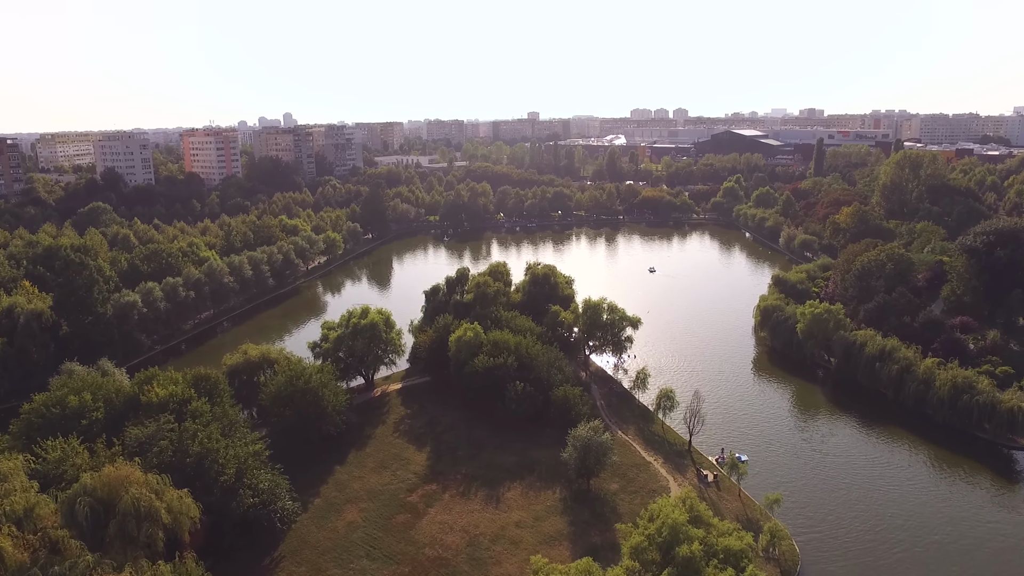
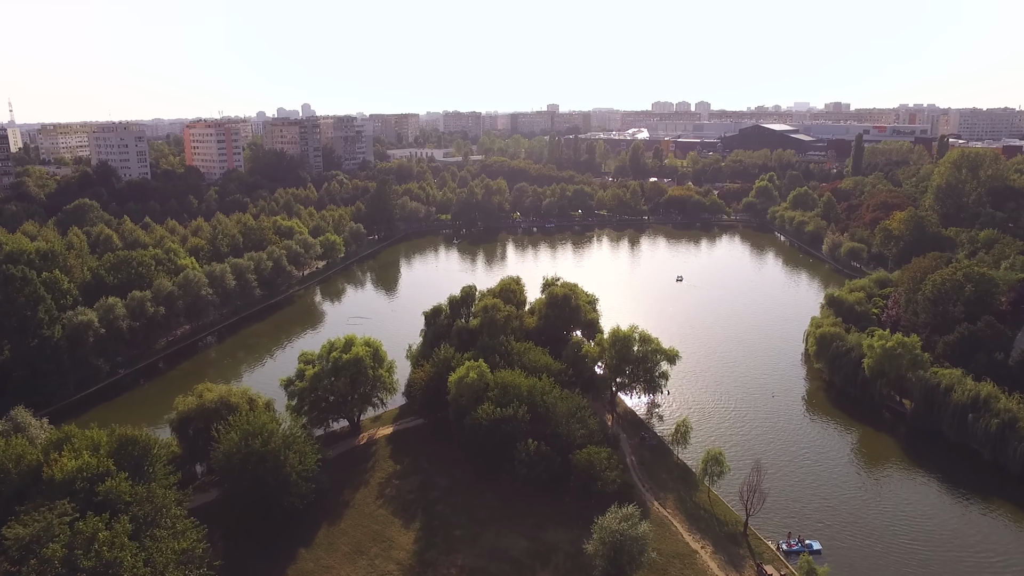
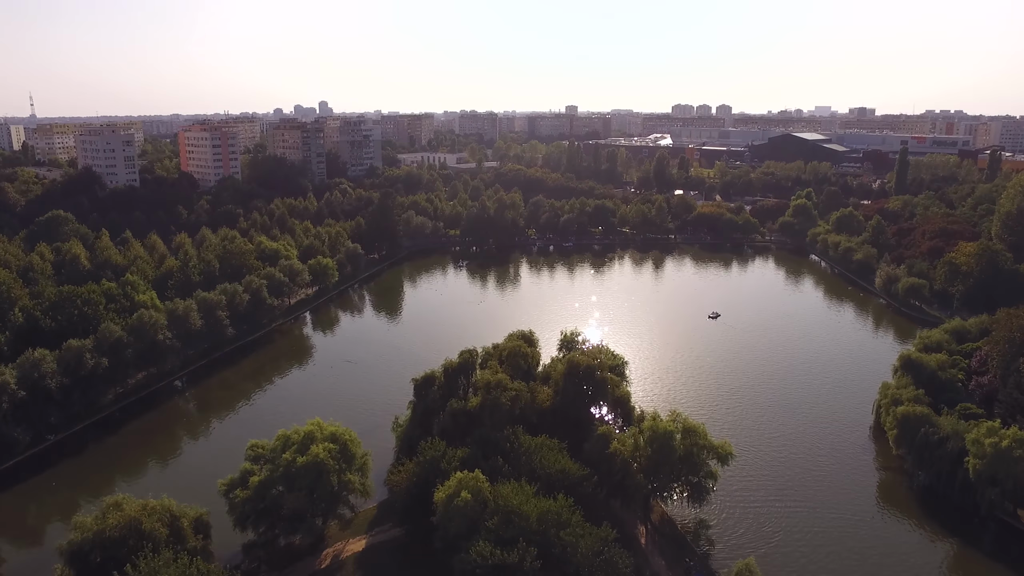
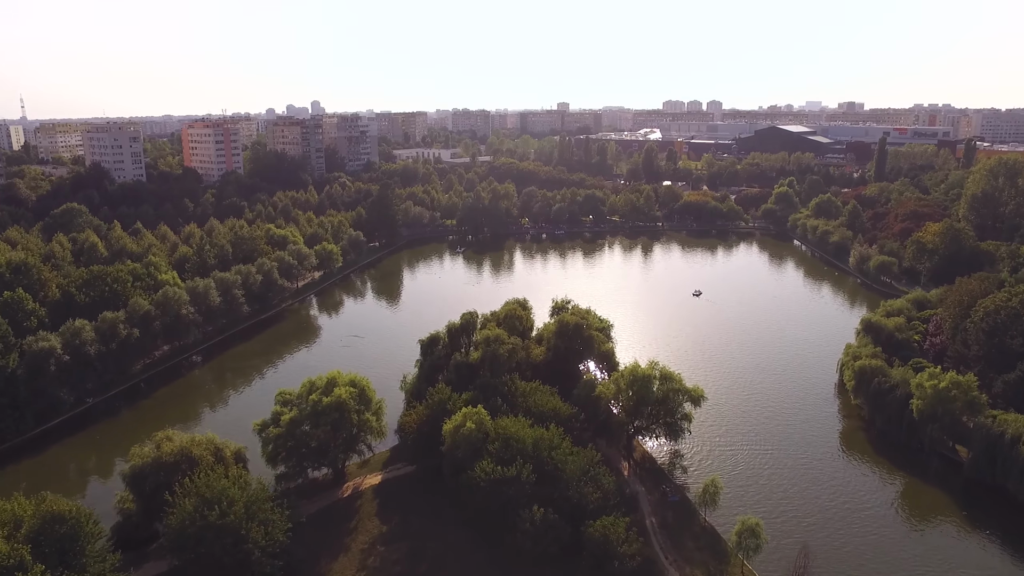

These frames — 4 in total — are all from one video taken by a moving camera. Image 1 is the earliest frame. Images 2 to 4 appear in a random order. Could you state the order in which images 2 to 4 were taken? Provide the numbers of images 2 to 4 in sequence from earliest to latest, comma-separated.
2, 4, 3
